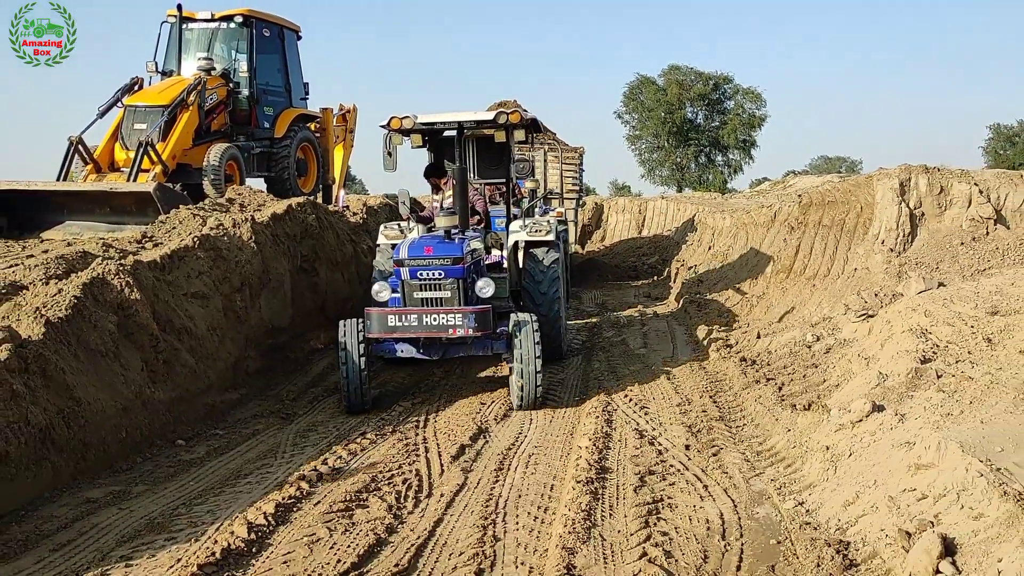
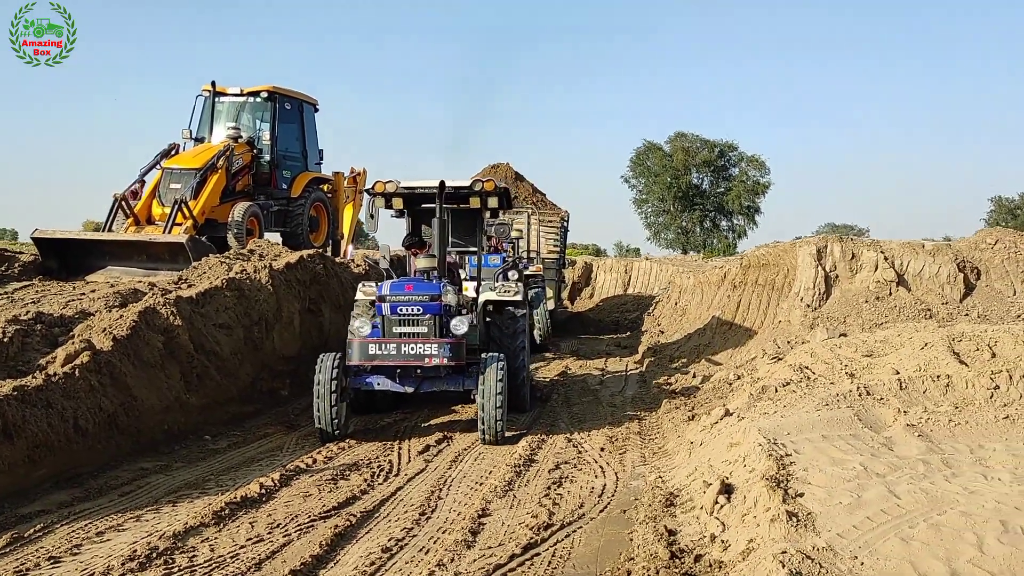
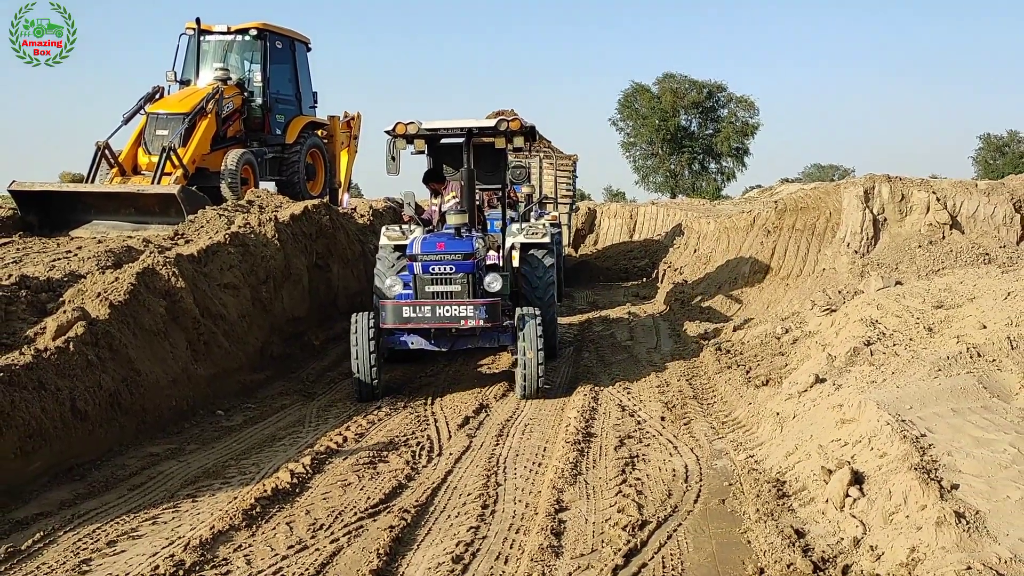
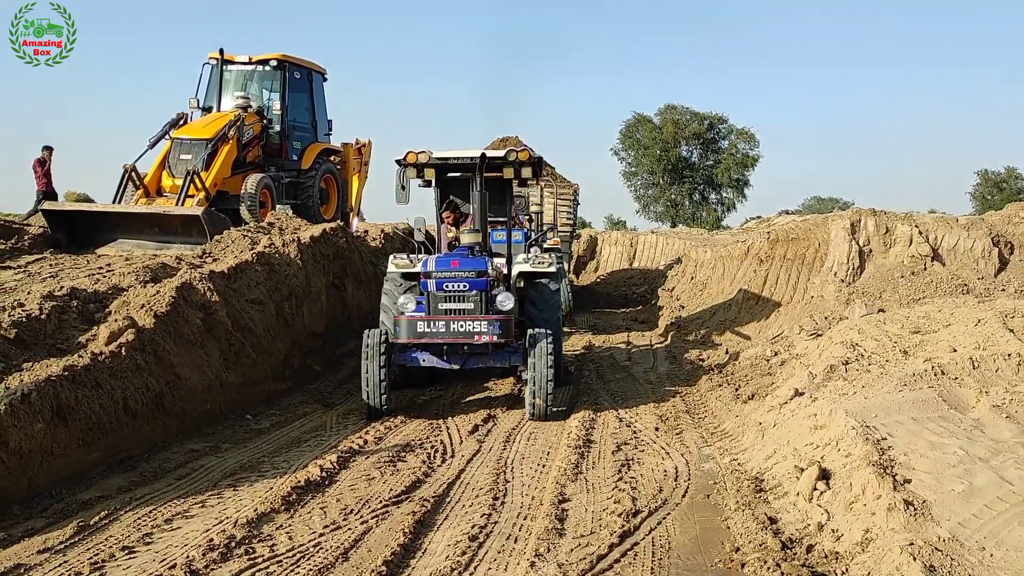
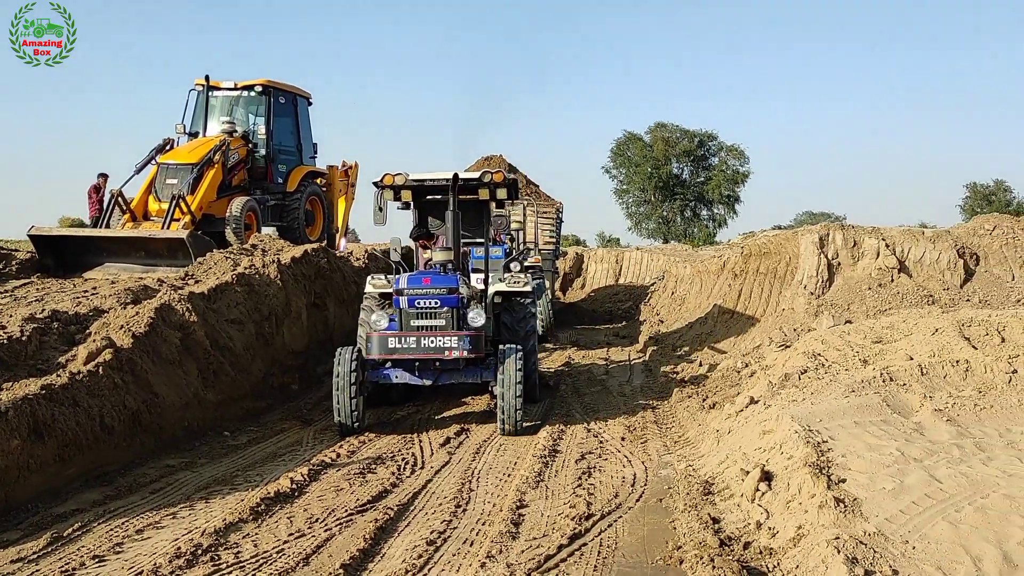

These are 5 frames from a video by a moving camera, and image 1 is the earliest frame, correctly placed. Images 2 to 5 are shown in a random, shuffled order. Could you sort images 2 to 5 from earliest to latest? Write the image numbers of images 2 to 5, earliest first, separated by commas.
3, 4, 5, 2
